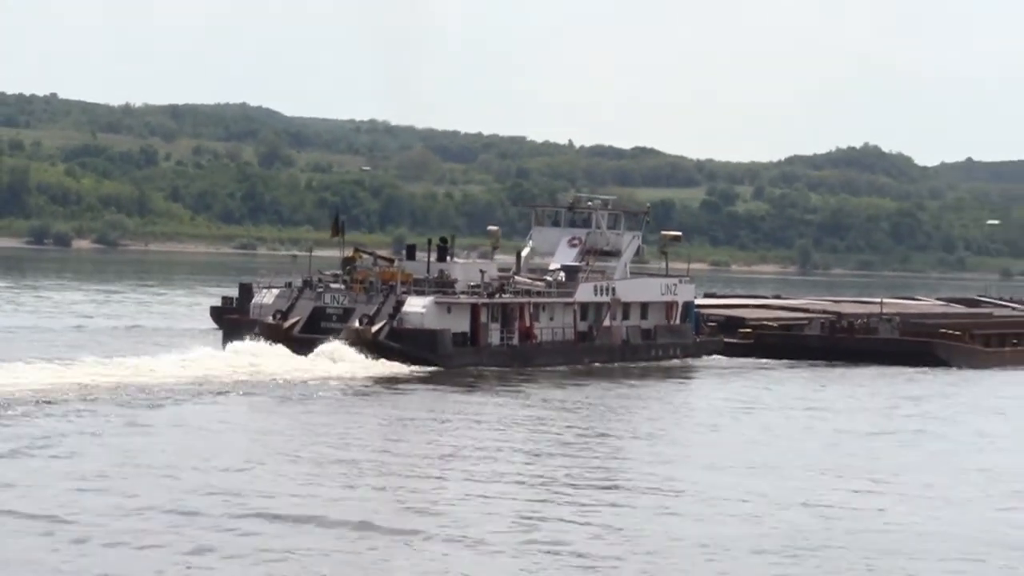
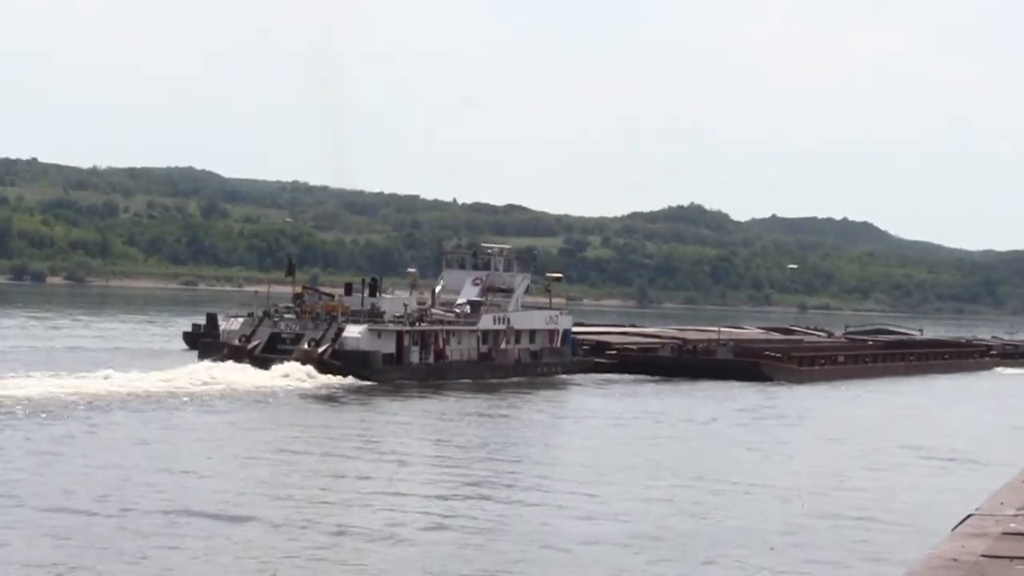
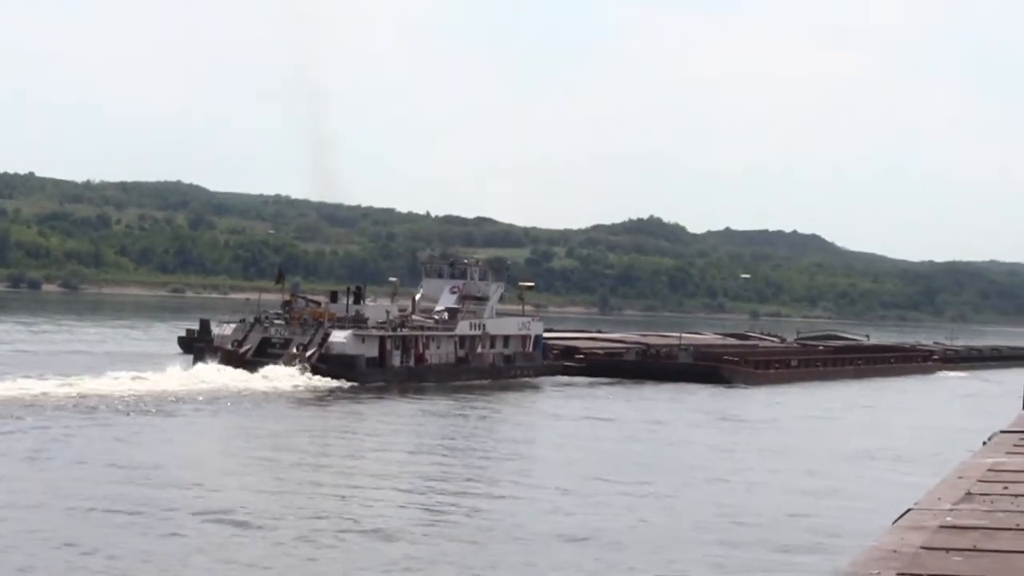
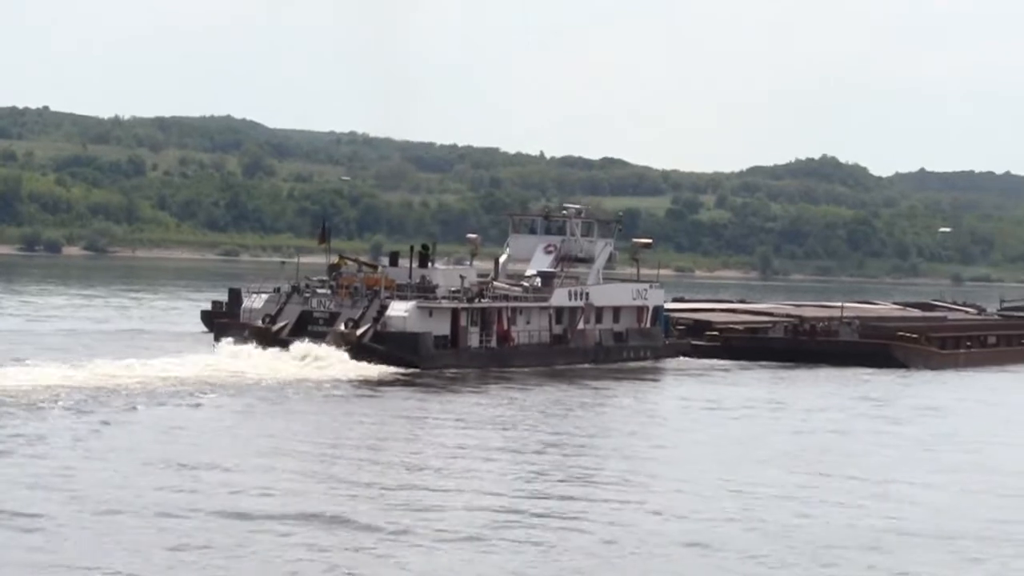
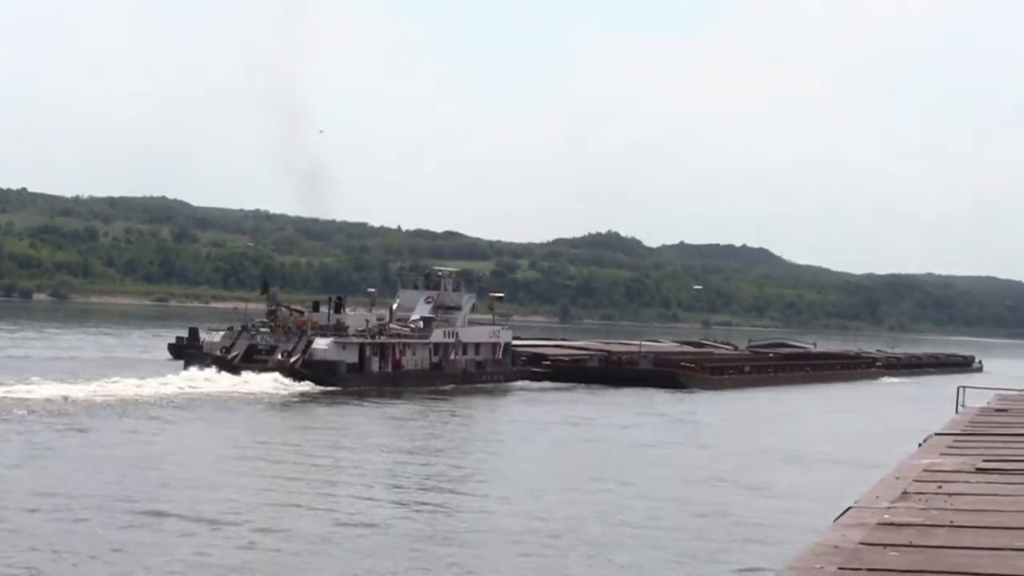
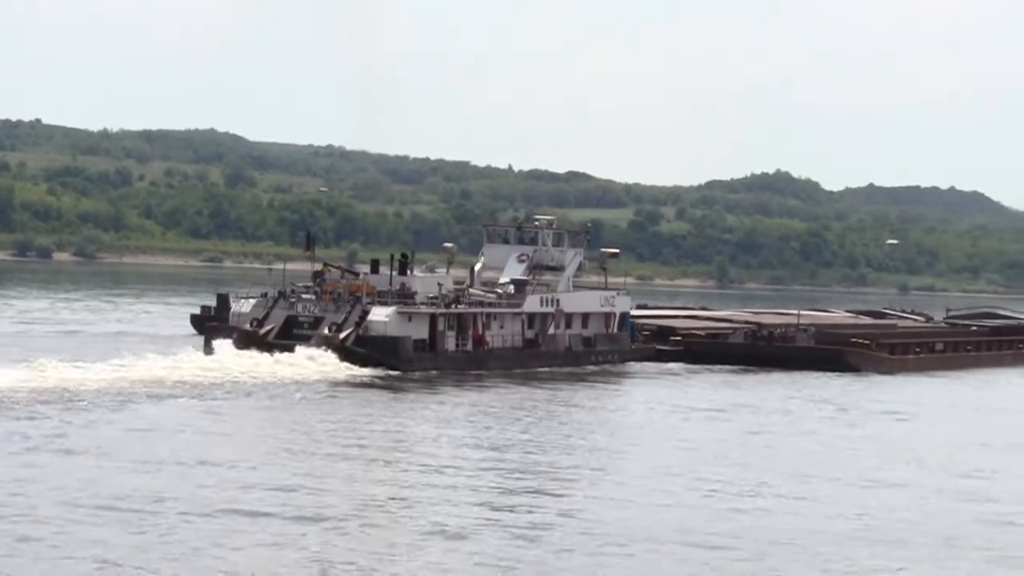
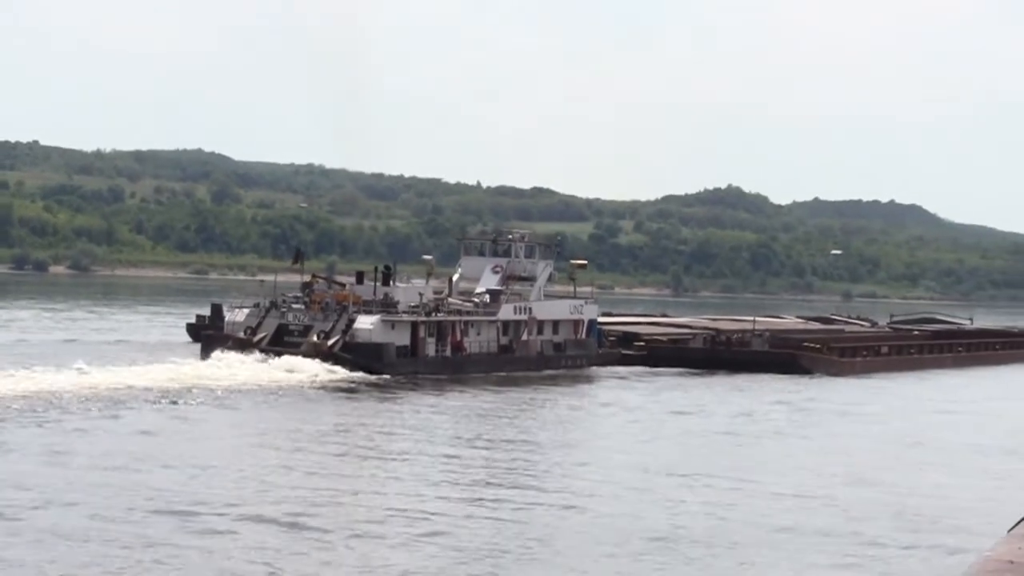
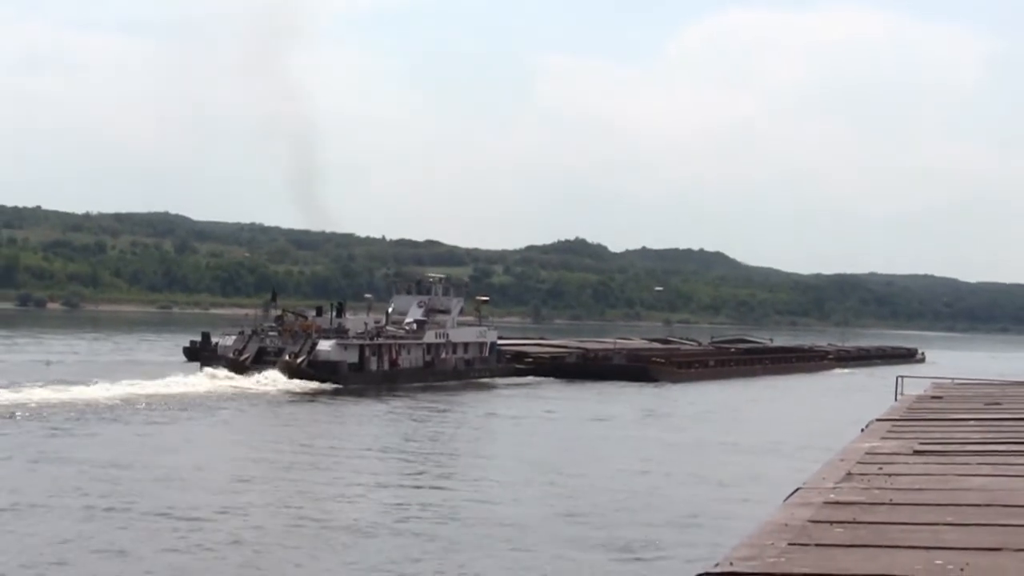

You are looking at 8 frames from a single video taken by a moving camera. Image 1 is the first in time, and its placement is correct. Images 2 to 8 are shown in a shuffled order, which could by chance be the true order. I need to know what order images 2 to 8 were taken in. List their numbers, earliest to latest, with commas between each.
4, 6, 7, 2, 3, 5, 8
